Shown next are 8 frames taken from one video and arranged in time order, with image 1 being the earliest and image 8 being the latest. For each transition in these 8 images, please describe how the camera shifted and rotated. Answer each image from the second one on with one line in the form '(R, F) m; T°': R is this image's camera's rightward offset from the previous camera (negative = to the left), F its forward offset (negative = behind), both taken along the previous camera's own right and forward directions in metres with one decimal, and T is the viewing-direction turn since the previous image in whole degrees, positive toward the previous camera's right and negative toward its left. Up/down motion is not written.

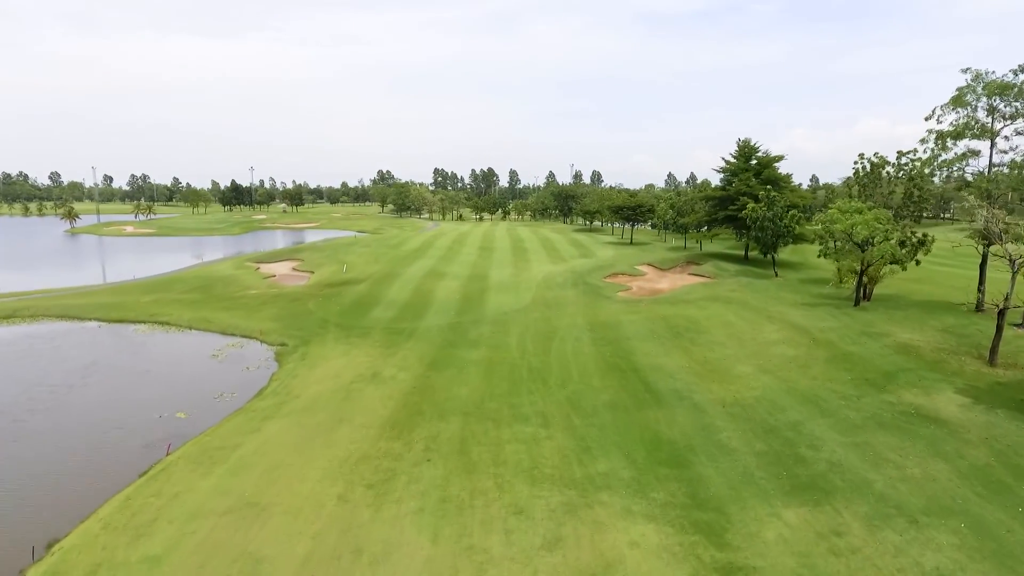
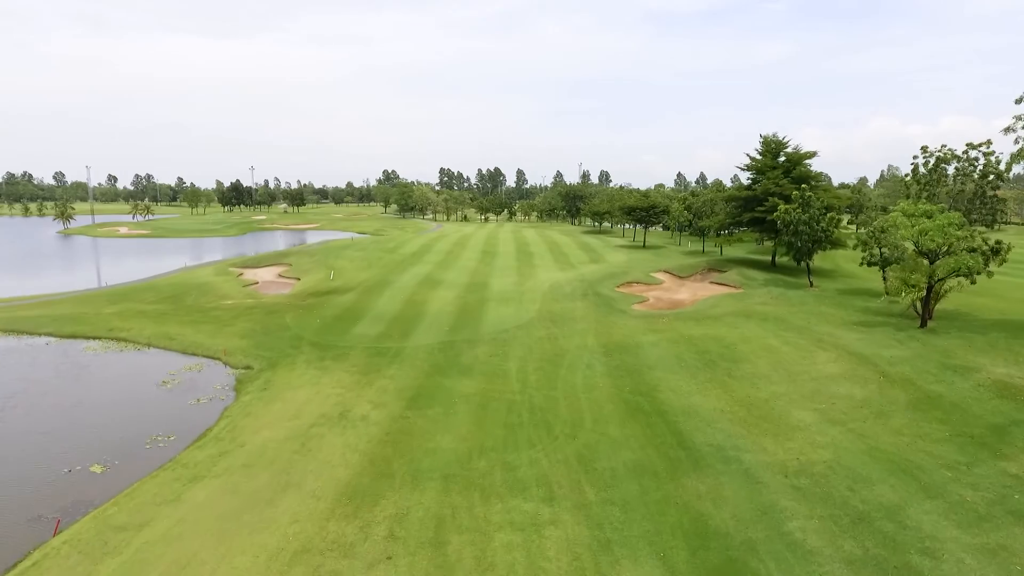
(+0.3, +4.1) m; -1°
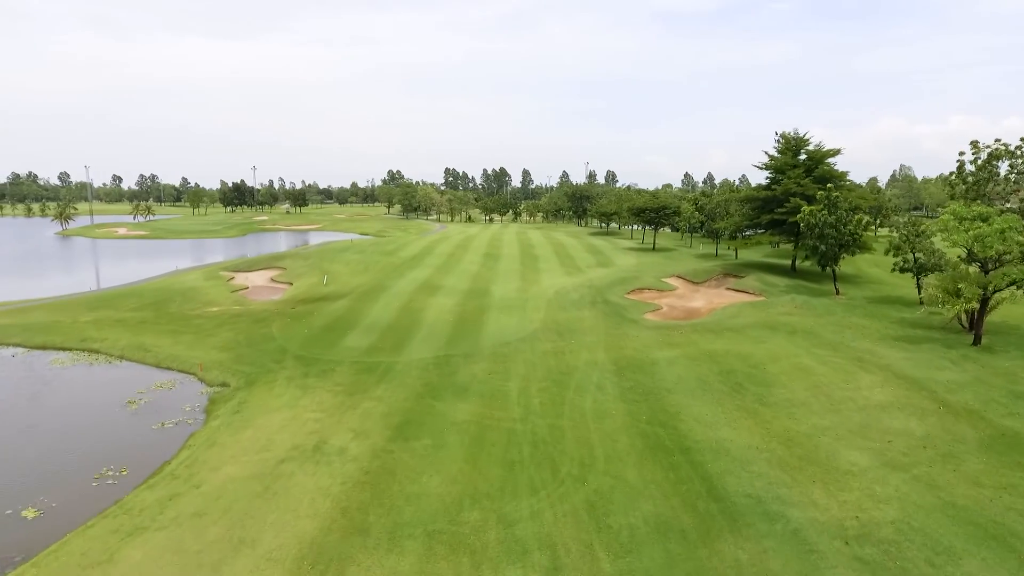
(+0.2, +2.4) m; -1°
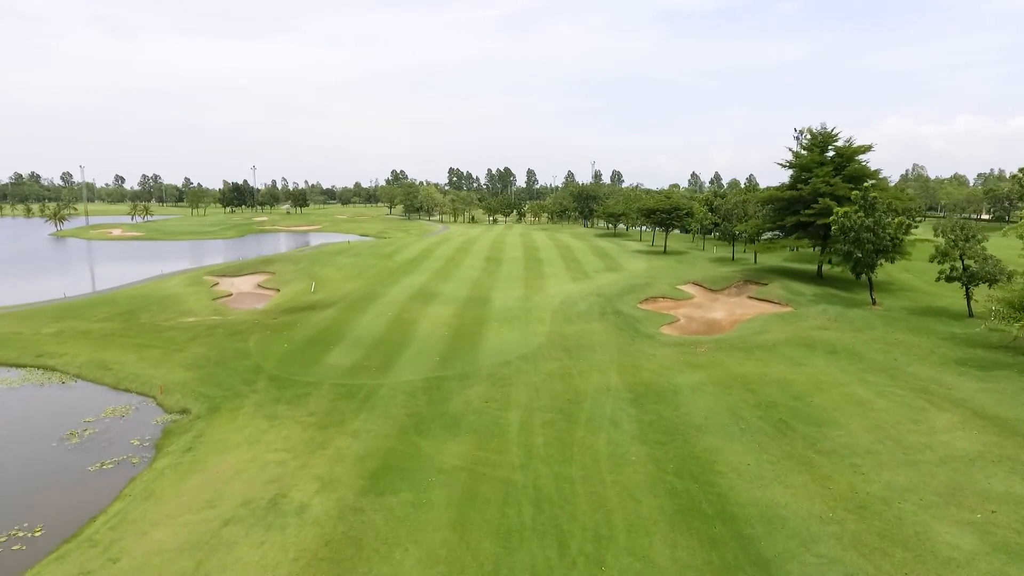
(+0.1, +3.0) m; 0°
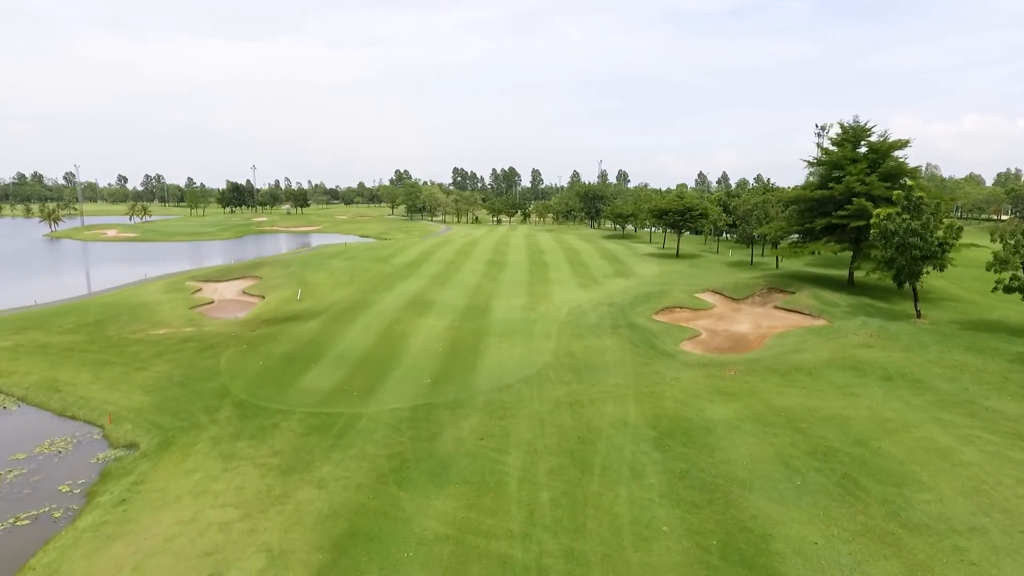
(+0.1, +3.0) m; 0°
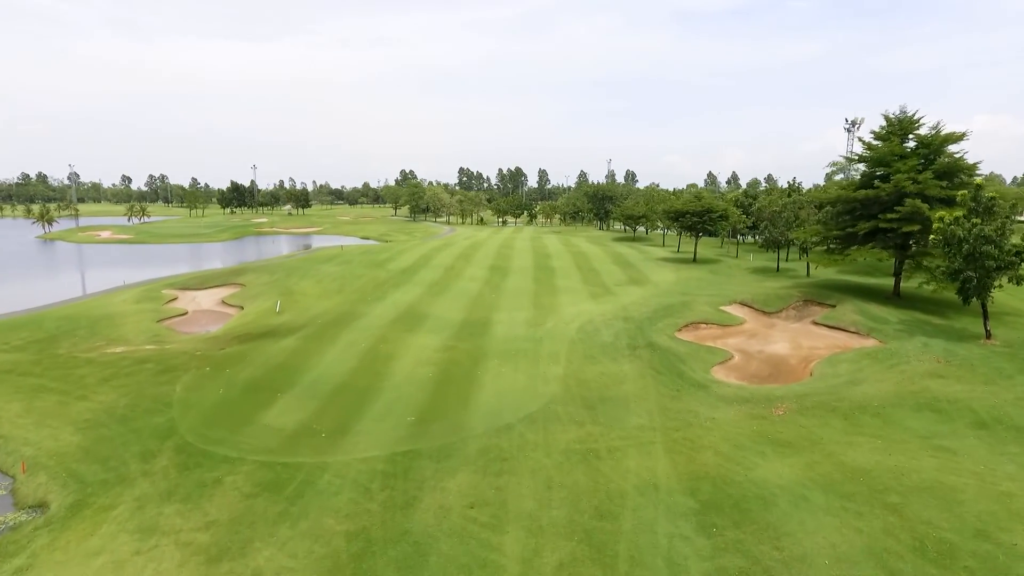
(+0.2, +3.6) m; -1°
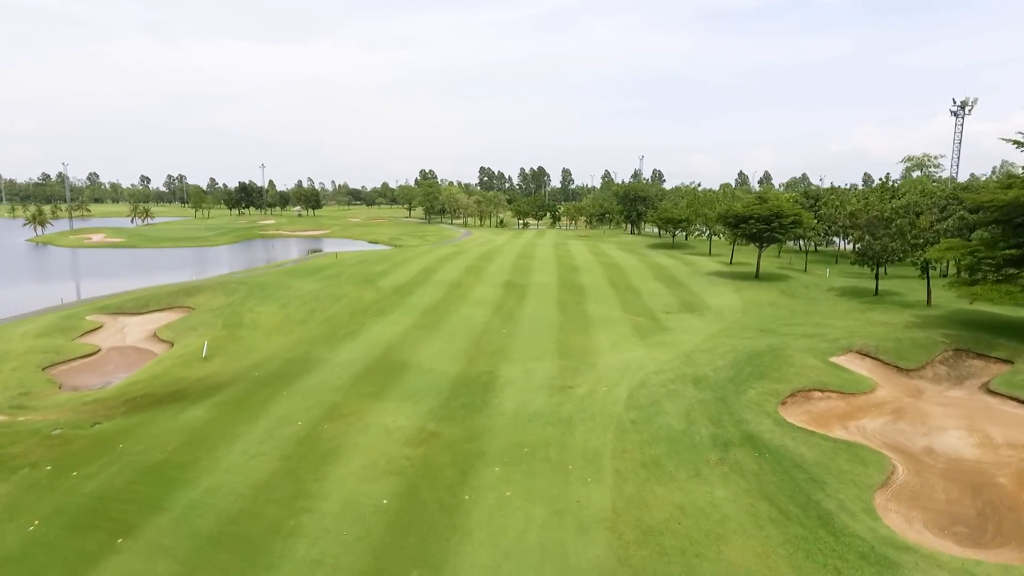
(+0.2, +8.9) m; -2°
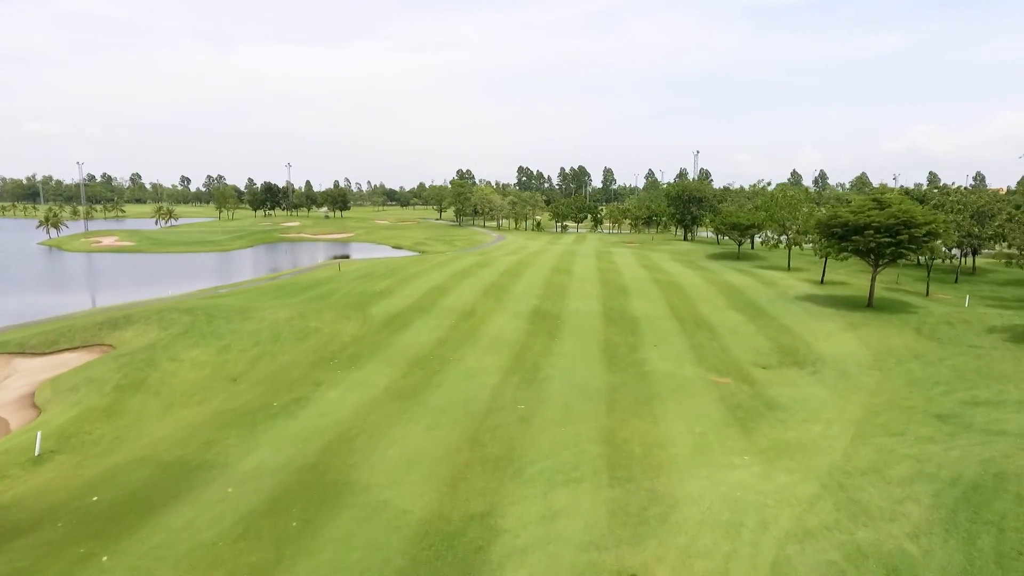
(+0.5, +9.1) m; -4°
